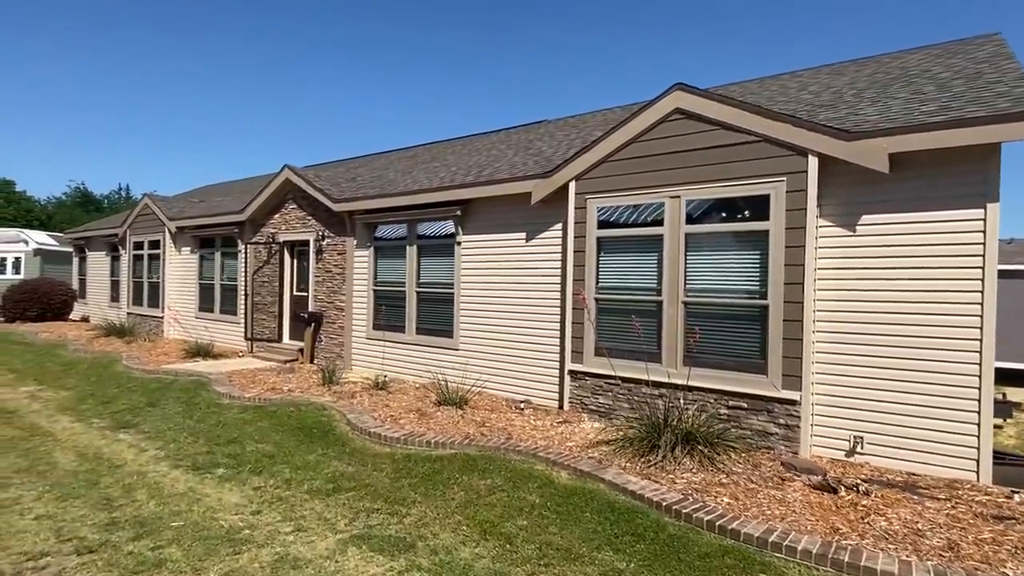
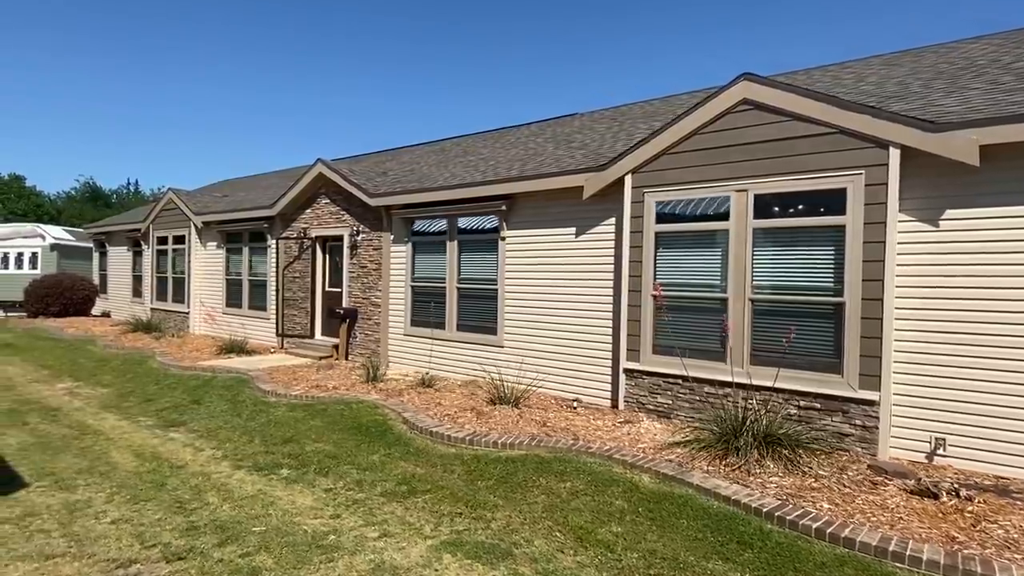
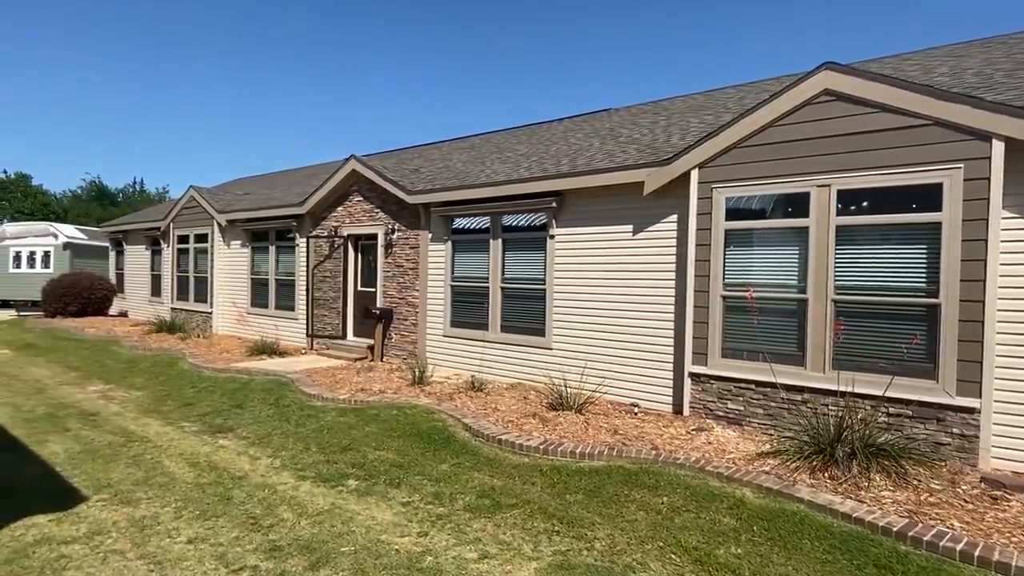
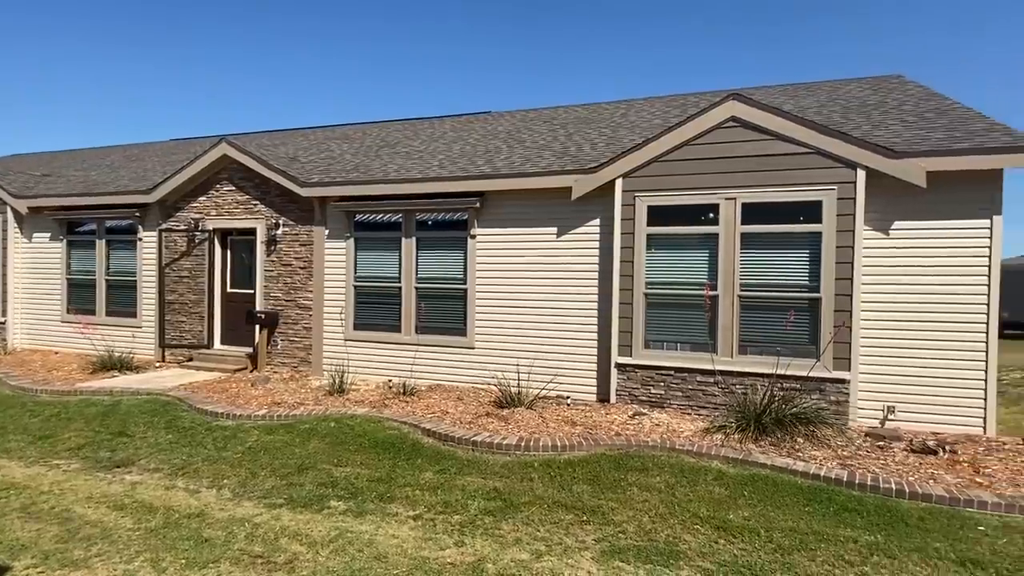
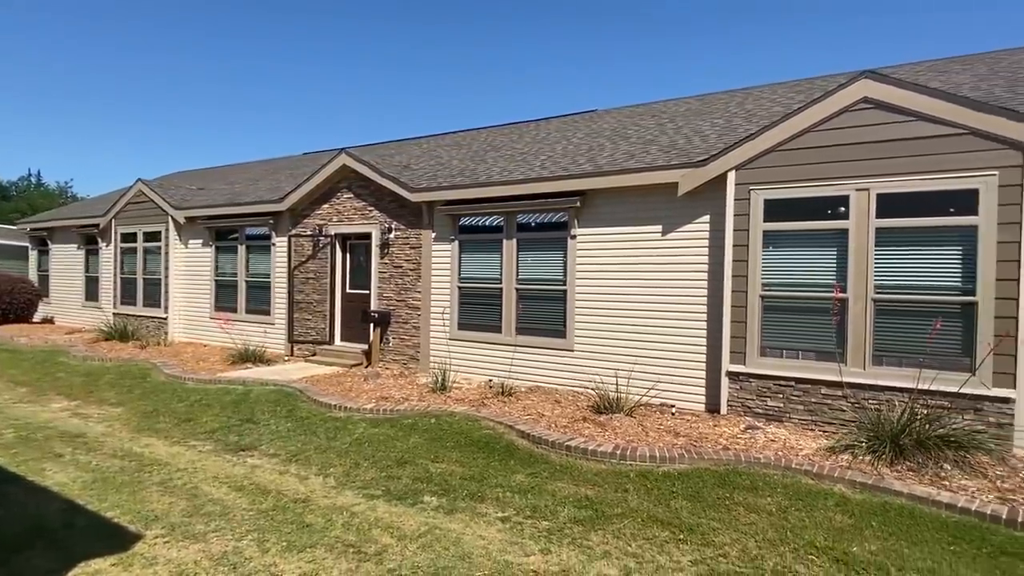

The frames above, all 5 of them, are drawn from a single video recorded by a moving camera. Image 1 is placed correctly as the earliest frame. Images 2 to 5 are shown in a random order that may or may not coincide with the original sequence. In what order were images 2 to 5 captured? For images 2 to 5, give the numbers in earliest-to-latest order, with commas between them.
2, 3, 5, 4
